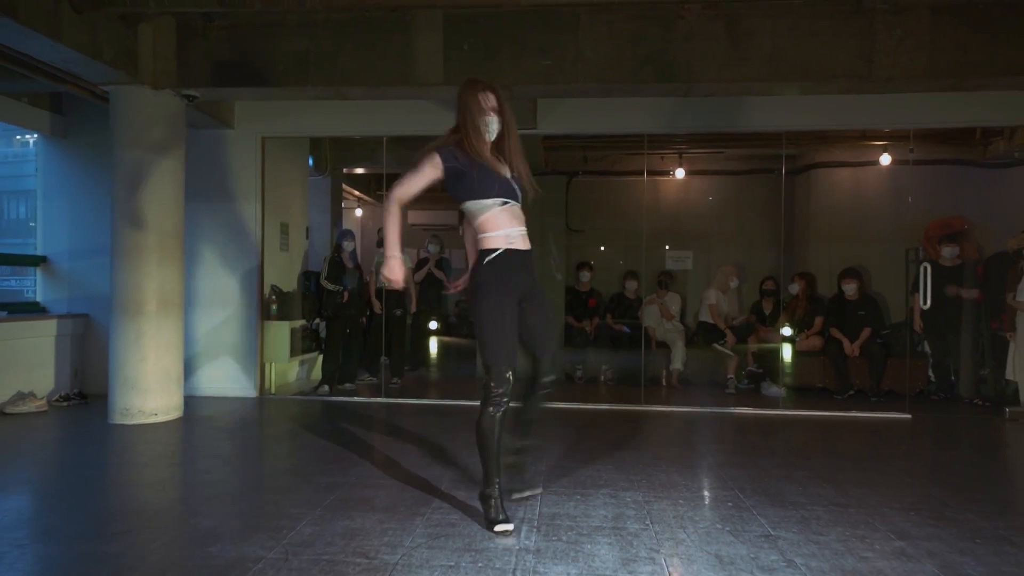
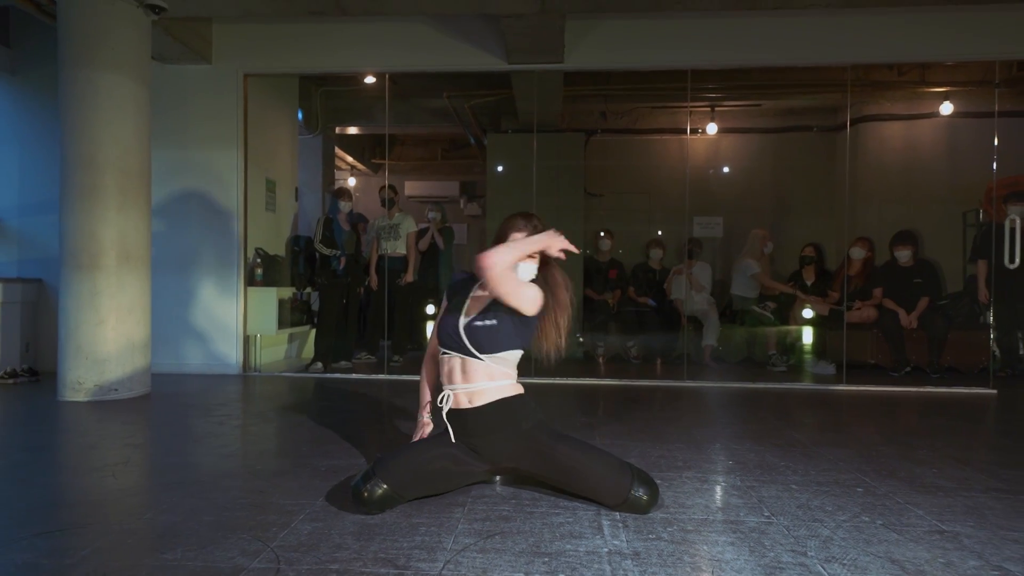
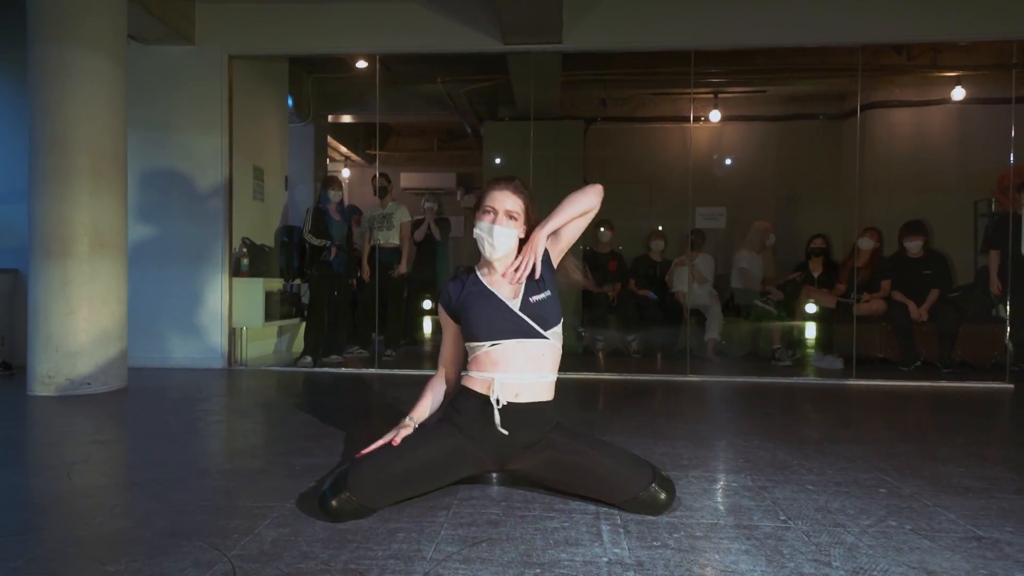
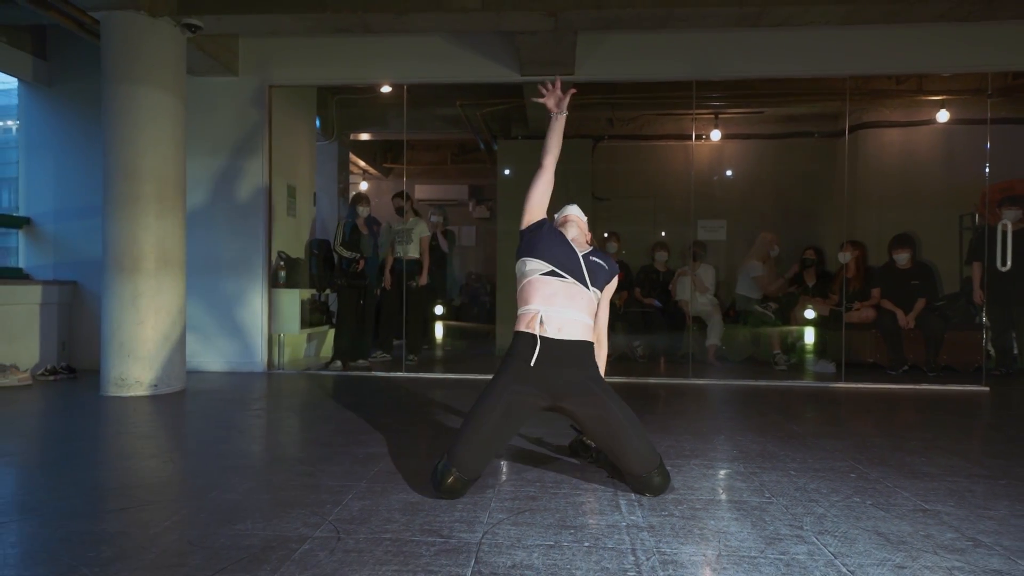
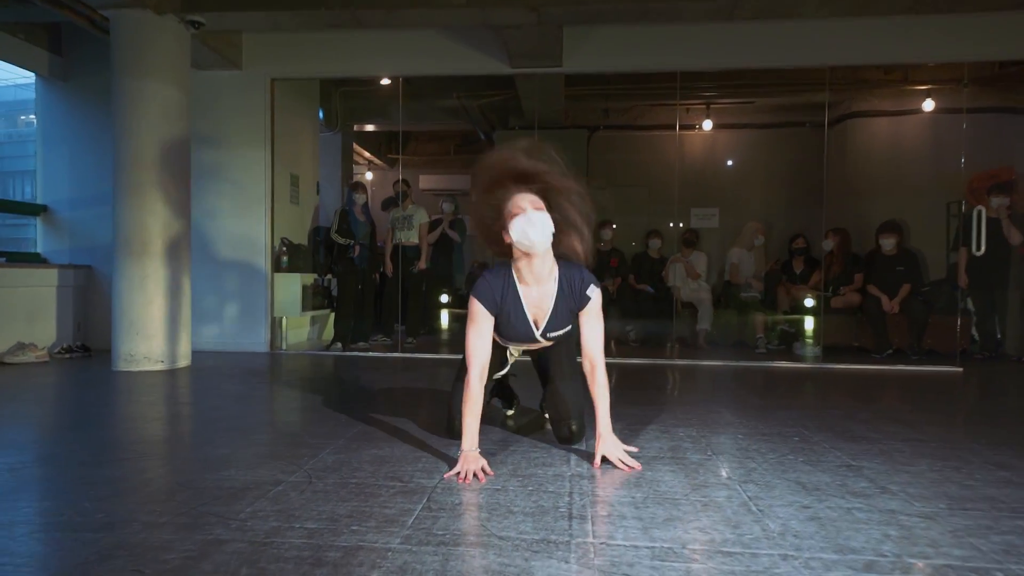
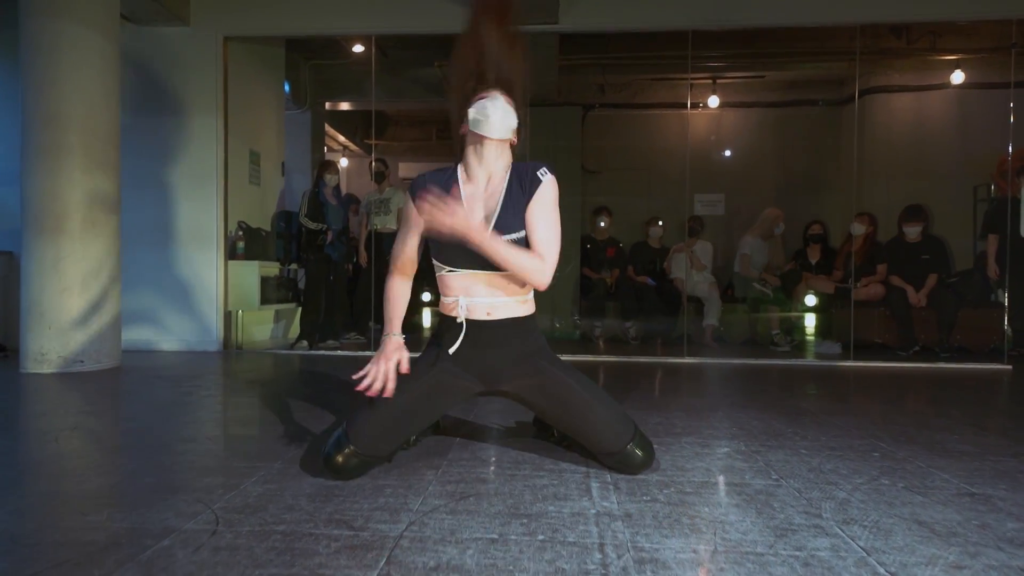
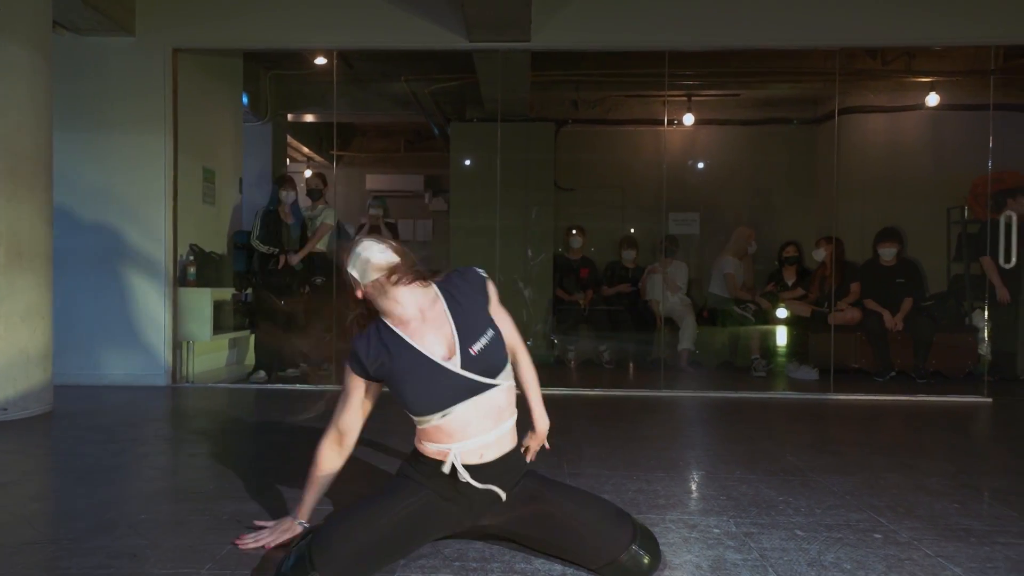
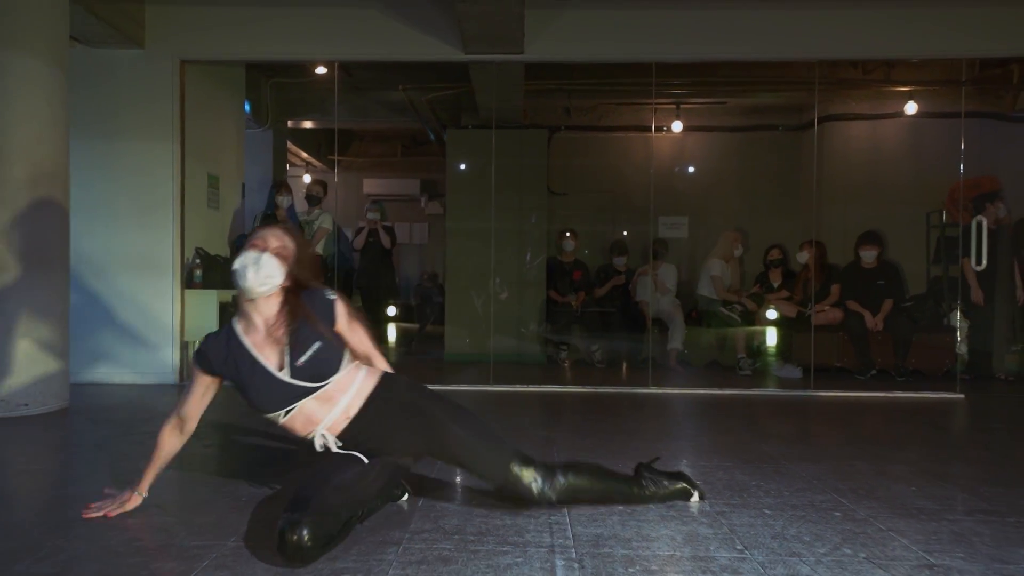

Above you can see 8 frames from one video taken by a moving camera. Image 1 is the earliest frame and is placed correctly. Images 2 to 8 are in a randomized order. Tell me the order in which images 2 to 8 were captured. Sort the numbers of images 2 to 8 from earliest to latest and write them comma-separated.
5, 6, 3, 2, 4, 7, 8
